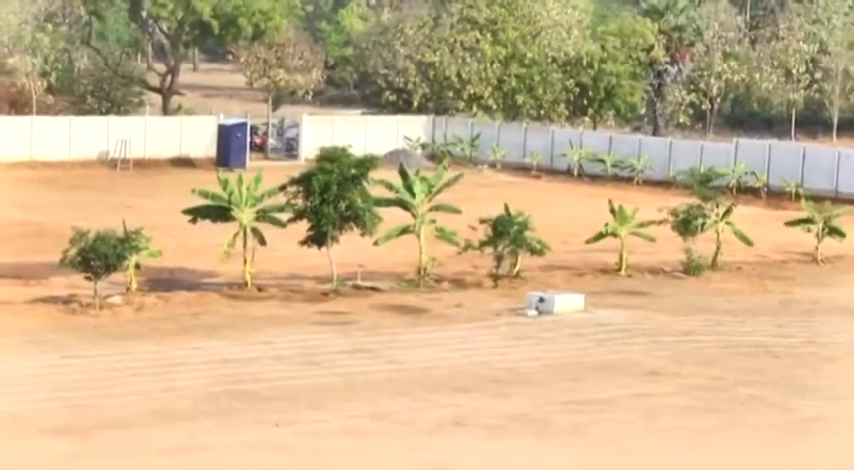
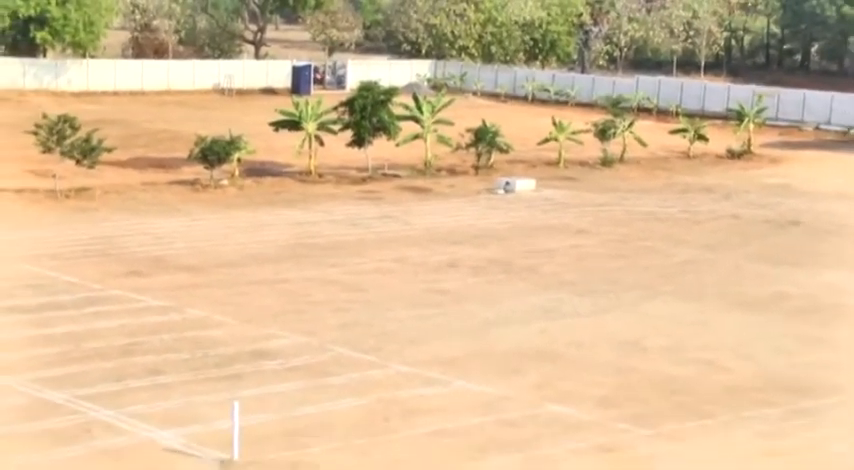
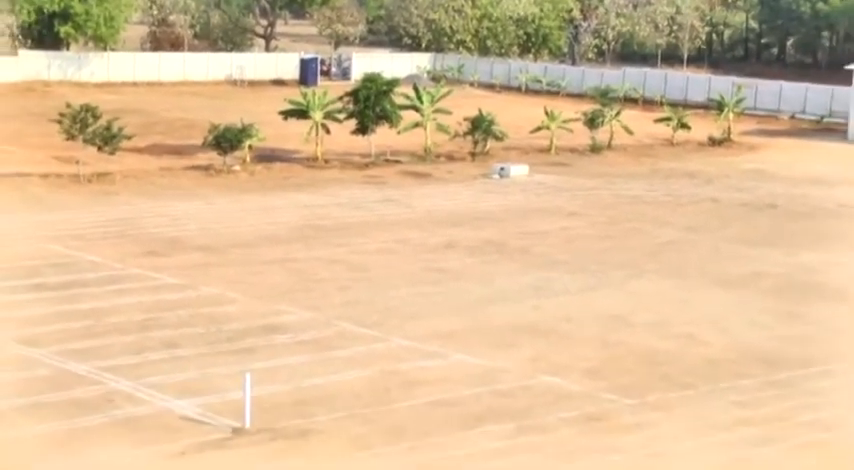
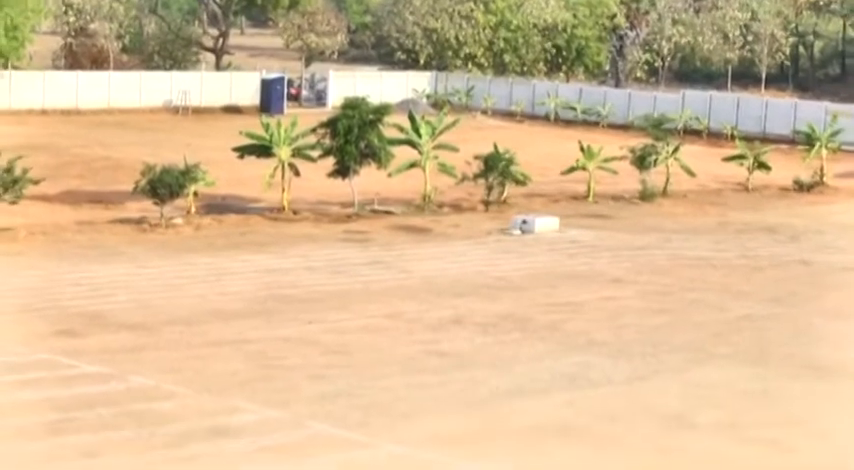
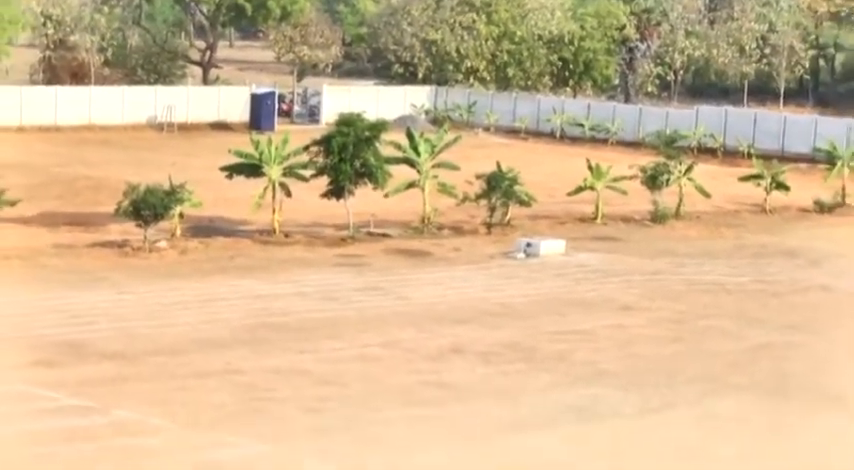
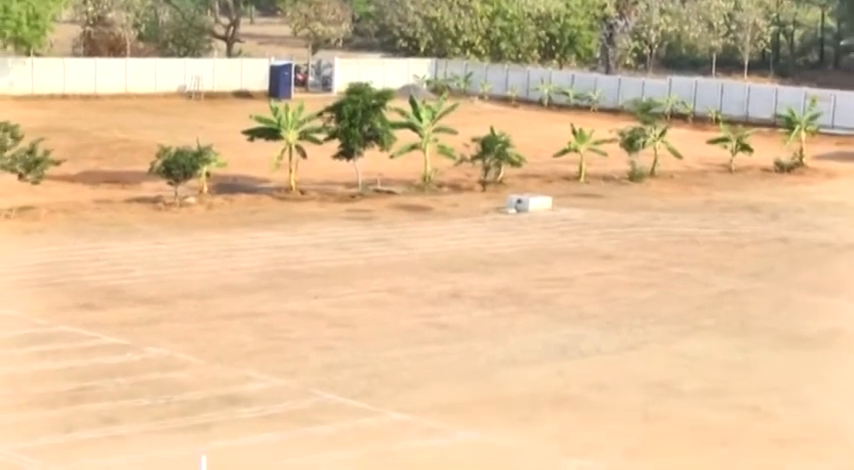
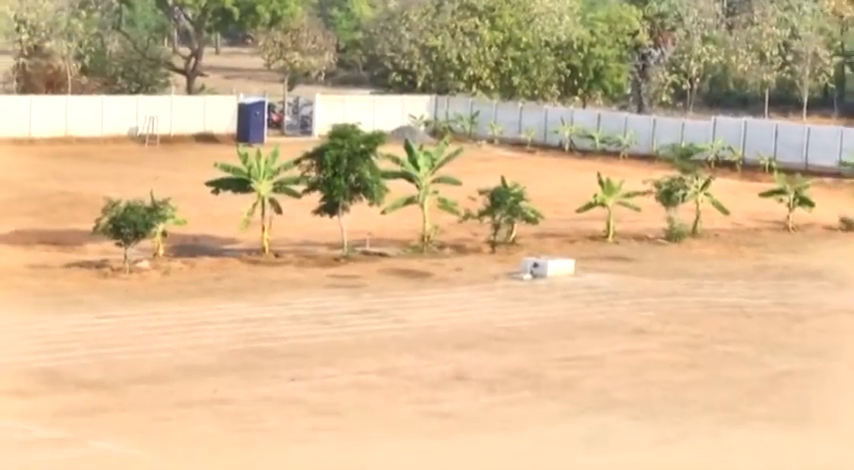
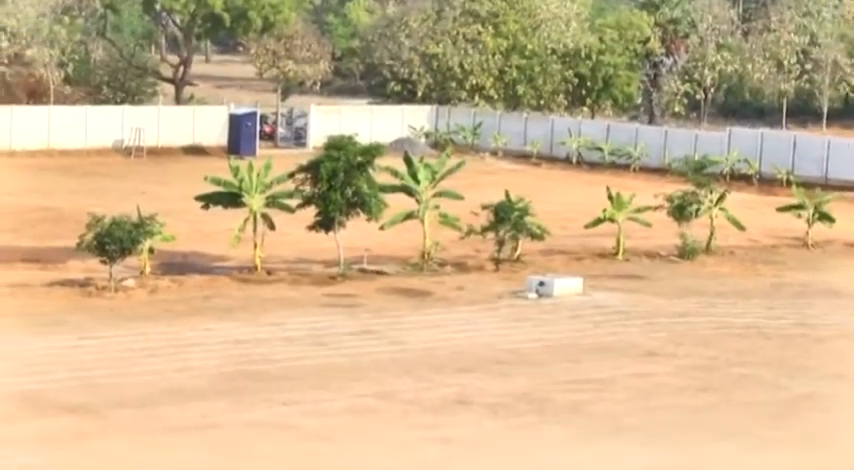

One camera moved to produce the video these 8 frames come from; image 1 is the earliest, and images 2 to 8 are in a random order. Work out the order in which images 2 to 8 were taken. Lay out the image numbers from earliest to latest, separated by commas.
8, 7, 5, 4, 6, 2, 3
